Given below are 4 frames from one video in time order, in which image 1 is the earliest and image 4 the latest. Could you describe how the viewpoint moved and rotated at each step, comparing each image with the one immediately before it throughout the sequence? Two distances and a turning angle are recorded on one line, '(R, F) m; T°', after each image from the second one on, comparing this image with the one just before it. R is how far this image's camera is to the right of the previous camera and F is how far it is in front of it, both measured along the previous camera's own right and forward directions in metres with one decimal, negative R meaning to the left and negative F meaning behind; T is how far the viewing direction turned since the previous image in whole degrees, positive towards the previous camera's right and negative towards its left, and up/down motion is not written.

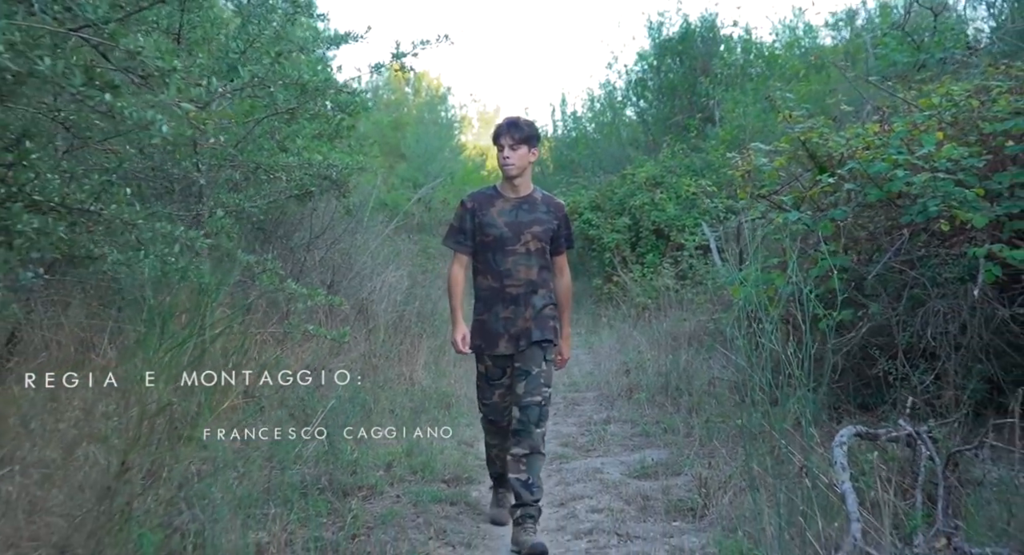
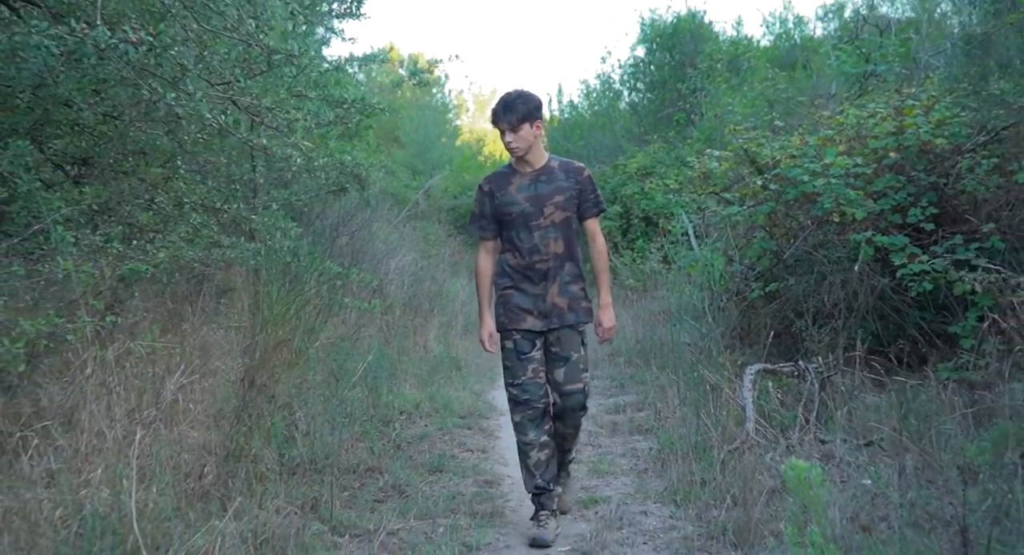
(0.0, -1.6) m; 0°
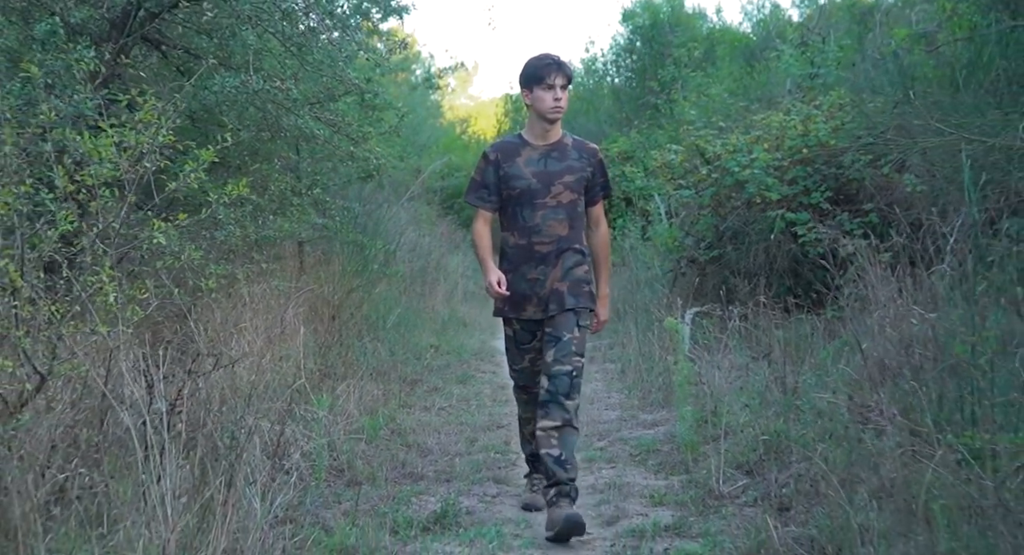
(-0.1, -2.0) m; +1°
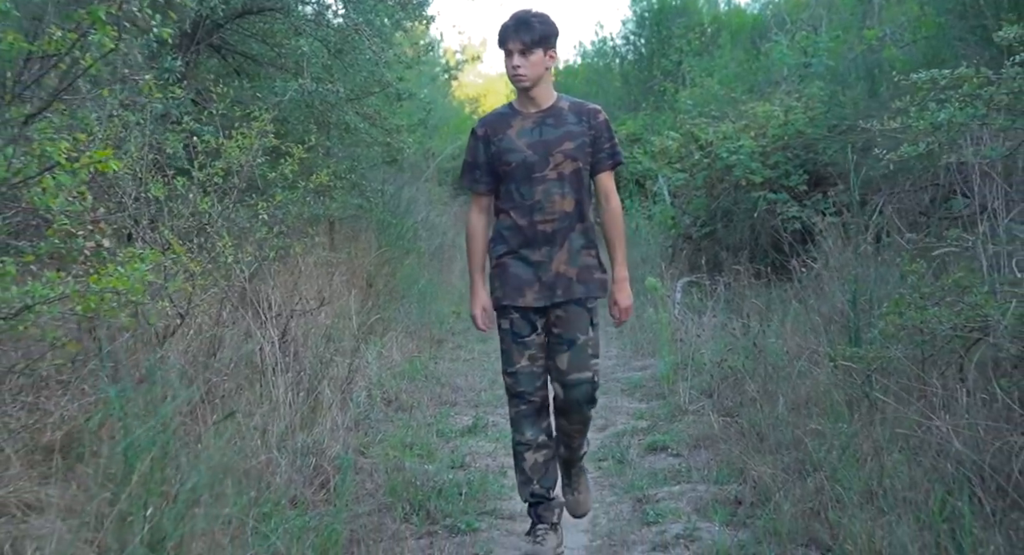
(0.0, -1.1) m; -1°
